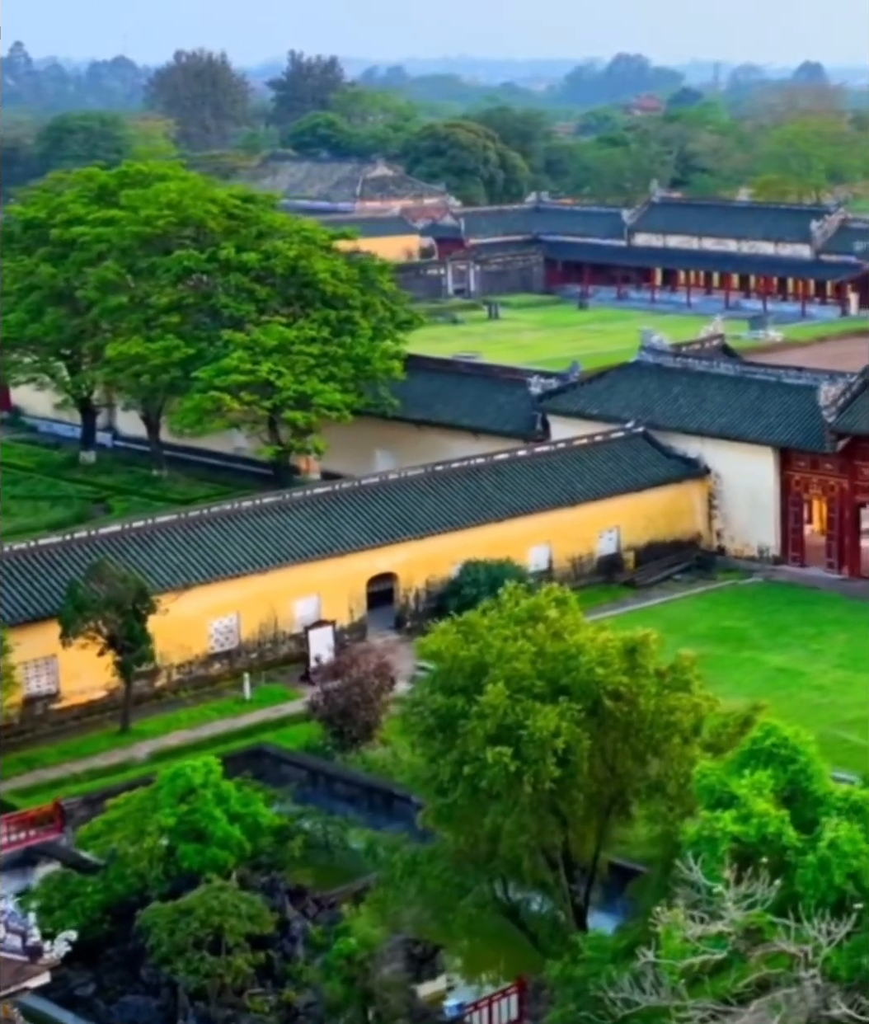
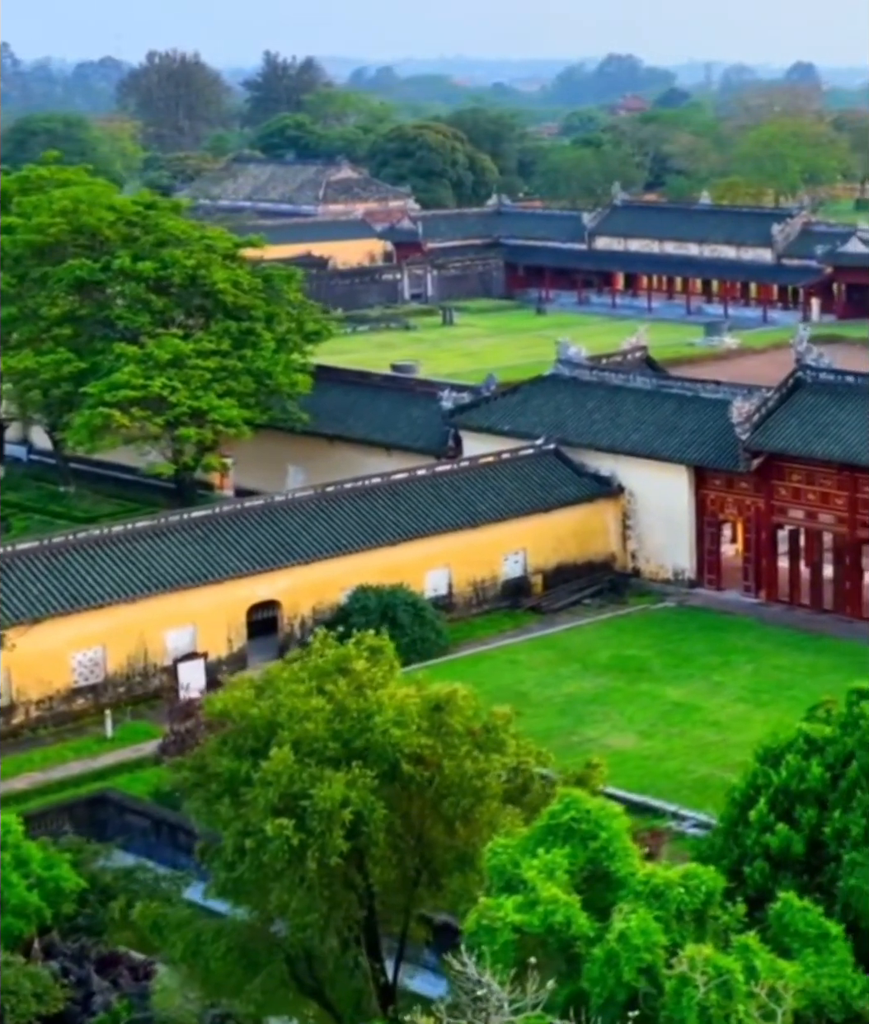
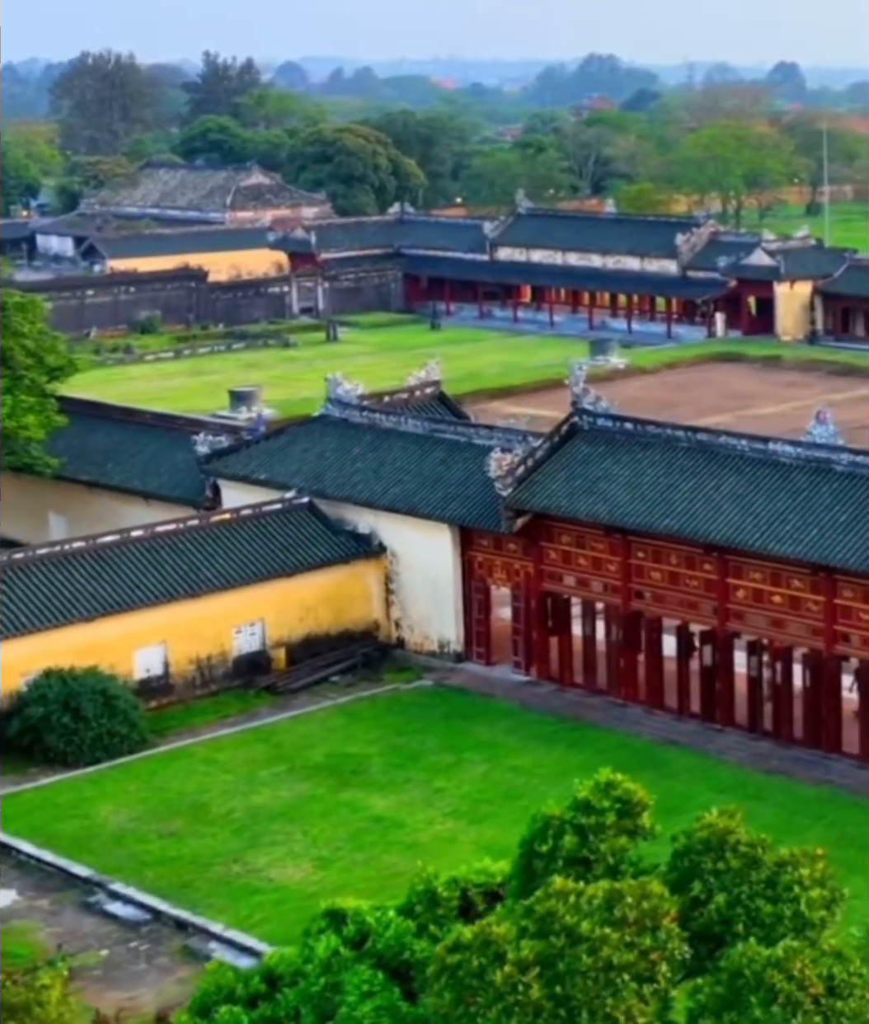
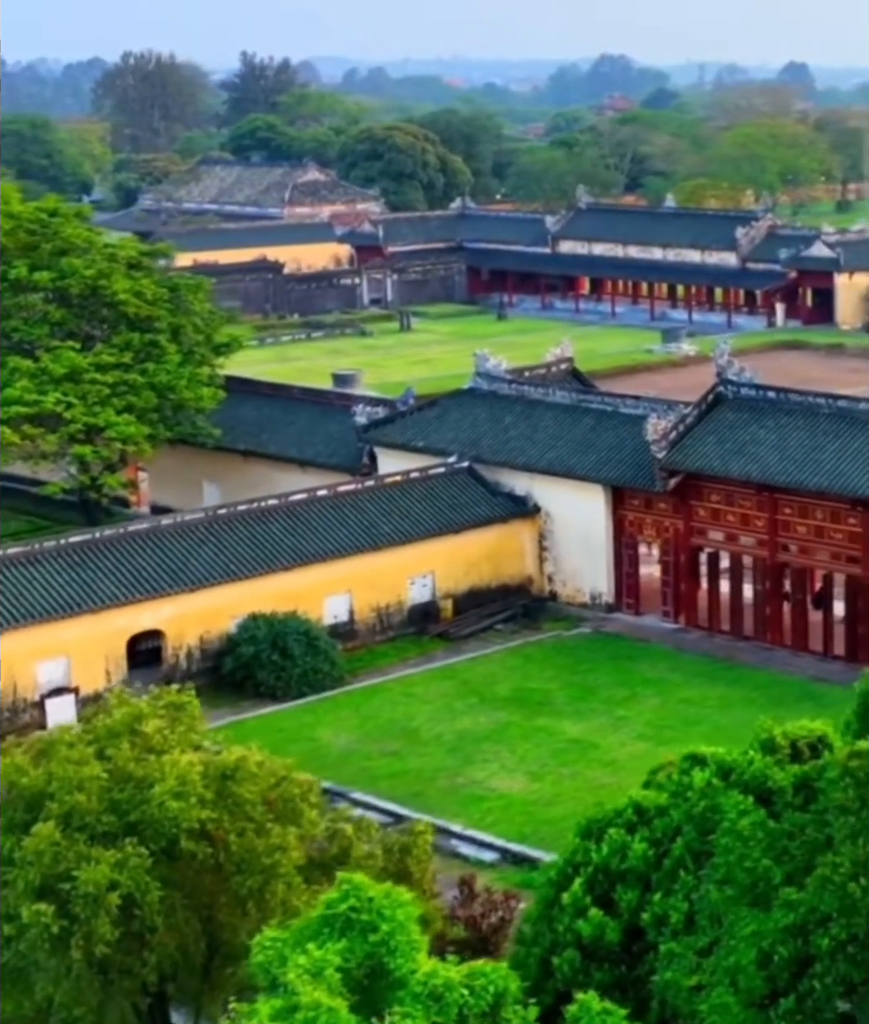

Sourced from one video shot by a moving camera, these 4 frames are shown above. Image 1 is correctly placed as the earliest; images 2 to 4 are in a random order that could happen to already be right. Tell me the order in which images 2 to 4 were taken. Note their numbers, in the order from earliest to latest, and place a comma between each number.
2, 4, 3
